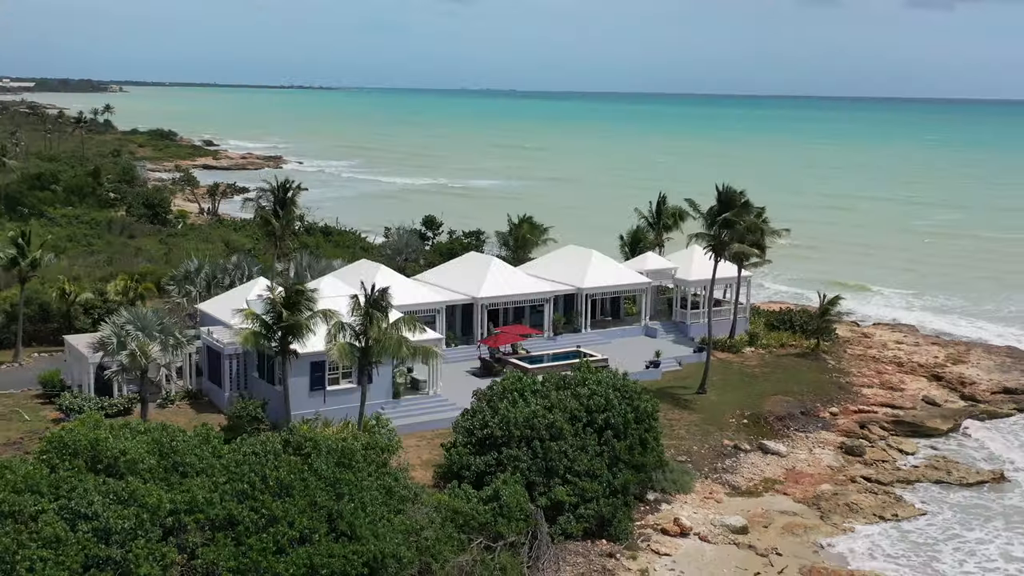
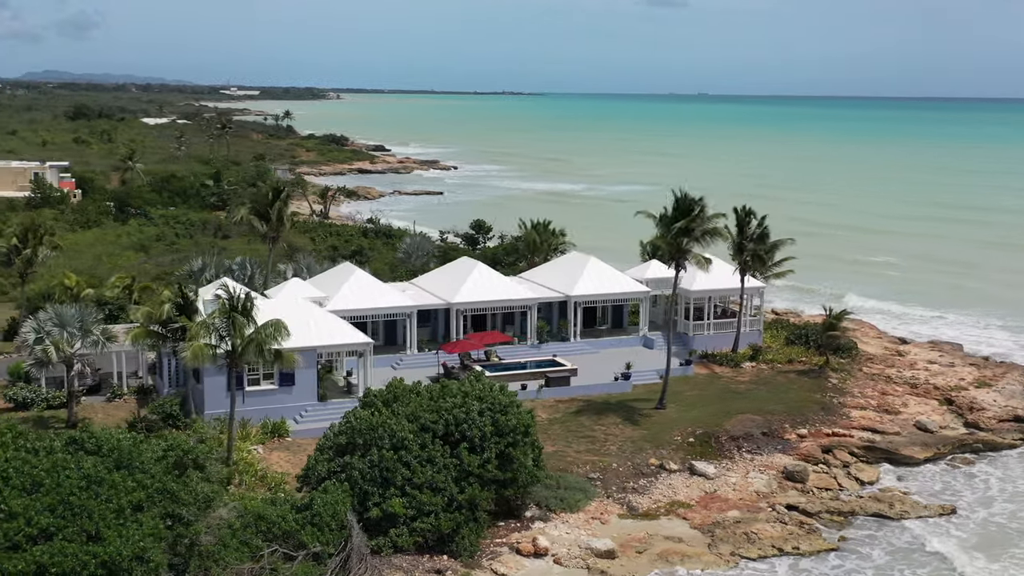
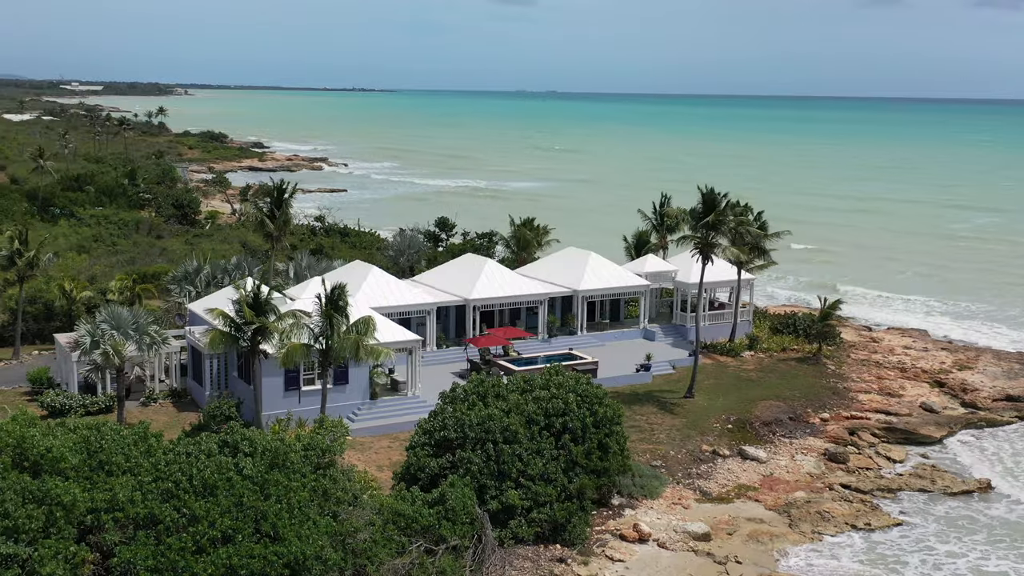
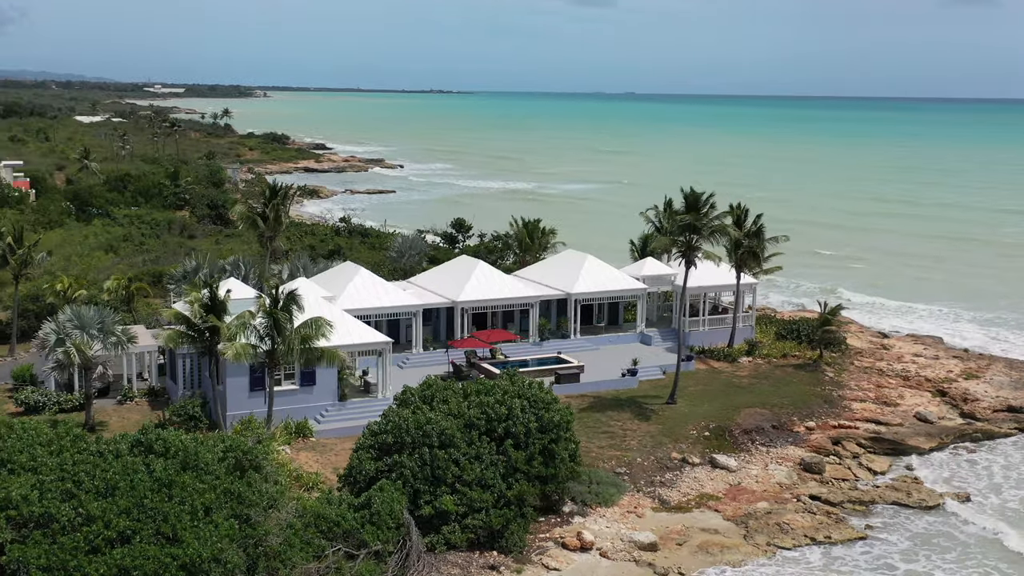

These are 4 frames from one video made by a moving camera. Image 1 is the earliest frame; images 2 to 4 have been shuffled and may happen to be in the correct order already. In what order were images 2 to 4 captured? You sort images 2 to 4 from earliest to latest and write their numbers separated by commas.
3, 4, 2
